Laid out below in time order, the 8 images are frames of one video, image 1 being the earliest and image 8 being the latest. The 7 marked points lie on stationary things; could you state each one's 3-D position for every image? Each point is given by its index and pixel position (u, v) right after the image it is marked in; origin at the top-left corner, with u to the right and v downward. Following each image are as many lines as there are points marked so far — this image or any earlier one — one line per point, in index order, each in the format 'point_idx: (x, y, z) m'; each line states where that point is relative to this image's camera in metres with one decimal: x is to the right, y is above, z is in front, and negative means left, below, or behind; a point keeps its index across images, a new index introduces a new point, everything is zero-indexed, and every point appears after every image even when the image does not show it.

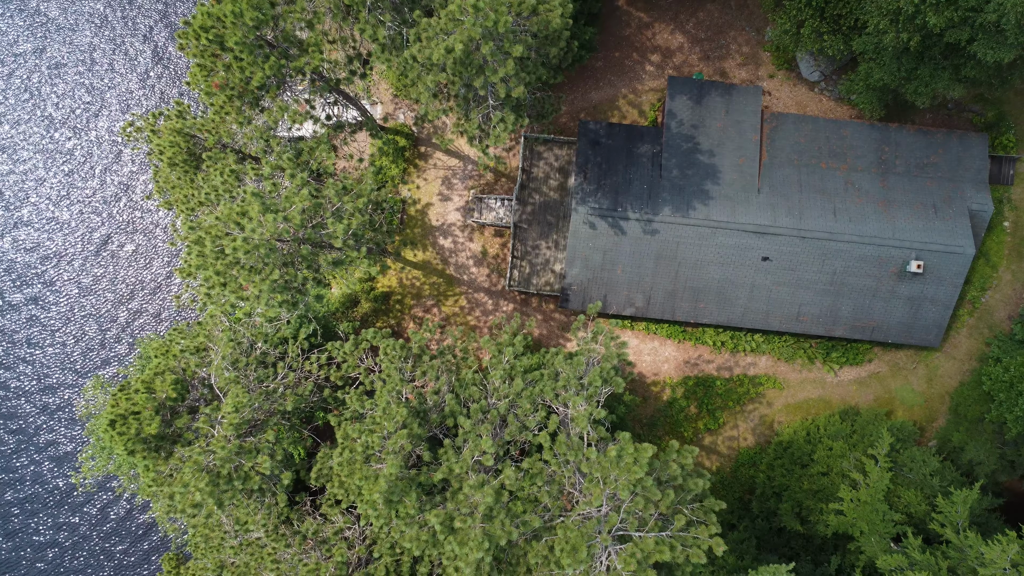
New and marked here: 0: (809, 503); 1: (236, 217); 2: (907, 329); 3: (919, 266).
0: (+10.3, -7.5, +17.3) m
1: (-7.0, +1.8, +12.7) m
2: (+15.1, -1.5, +19.1) m
3: (+14.6, +0.8, +18.0) m
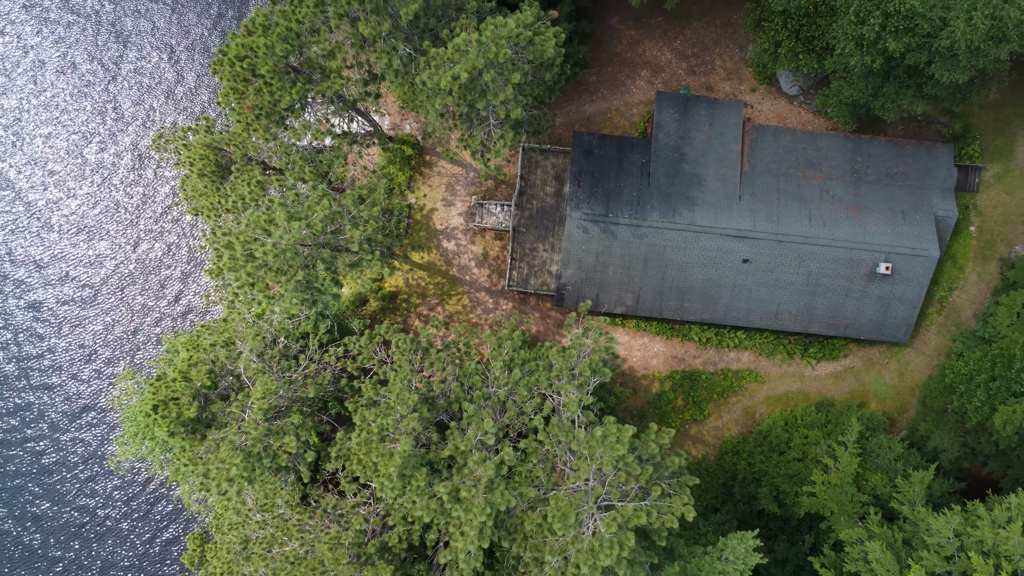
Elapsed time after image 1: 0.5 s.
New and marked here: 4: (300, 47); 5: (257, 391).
0: (+10.3, -7.5, +18.8) m
1: (-7.0, +1.8, +14.2) m
2: (+15.1, -1.5, +20.6) m
3: (+14.6, +0.8, +19.5) m
4: (-5.7, +6.5, +13.7) m
5: (-6.9, -2.7, +13.8) m
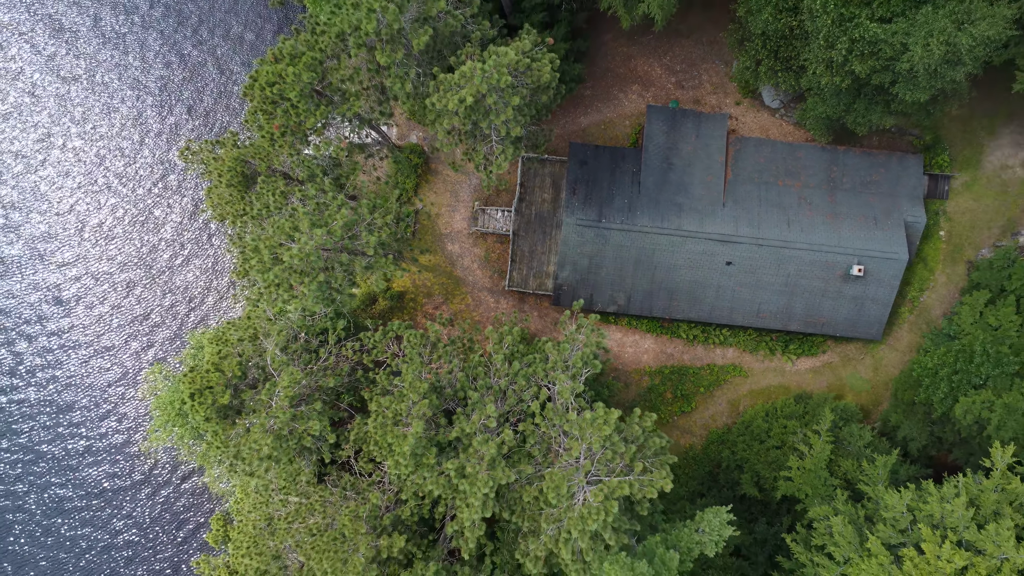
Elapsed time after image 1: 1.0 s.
0: (+10.3, -7.5, +20.3) m
1: (-7.0, +1.8, +15.7) m
2: (+15.1, -1.6, +22.2) m
3: (+14.6, +0.8, +21.0) m
4: (-5.7, +6.5, +15.3) m
5: (-6.9, -2.7, +15.4) m
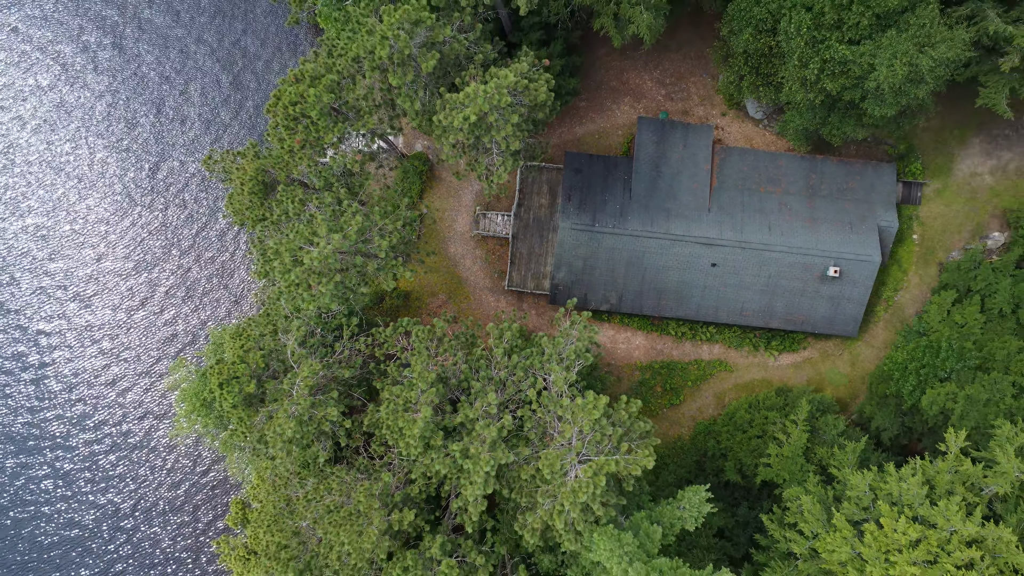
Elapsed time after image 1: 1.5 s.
0: (+10.2, -7.5, +21.9) m
1: (-7.0, +1.8, +17.2) m
2: (+15.1, -1.6, +23.7) m
3: (+14.6, +0.8, +22.6) m
4: (-5.7, +6.5, +16.8) m
5: (-7.0, -2.7, +16.9) m
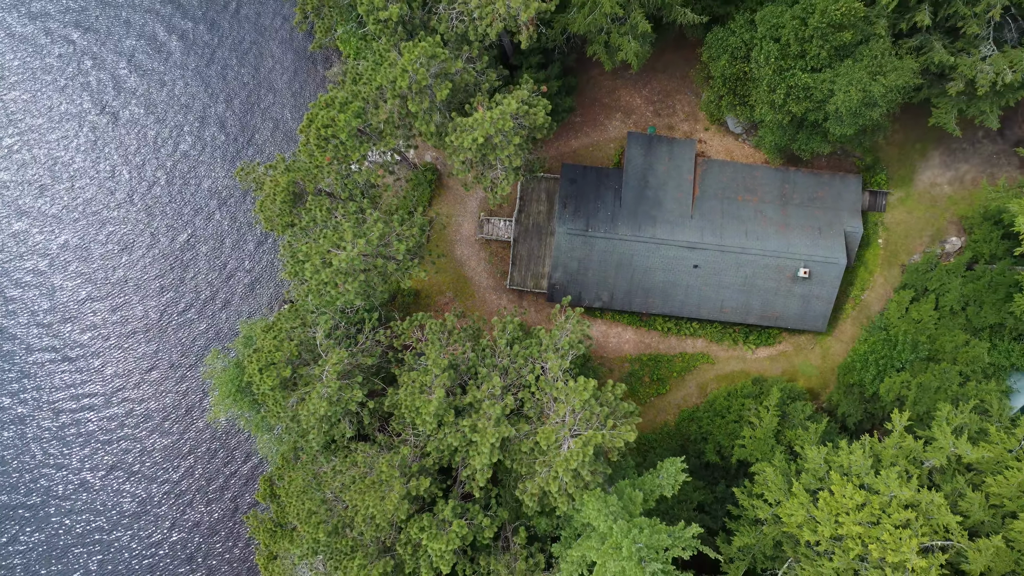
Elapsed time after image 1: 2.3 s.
0: (+10.3, -7.5, +24.3) m
1: (-6.9, +1.9, +19.7) m
2: (+15.1, -1.5, +26.2) m
3: (+14.6, +0.8, +25.0) m
4: (-5.6, +6.6, +19.2) m
5: (-6.9, -2.7, +19.3) m
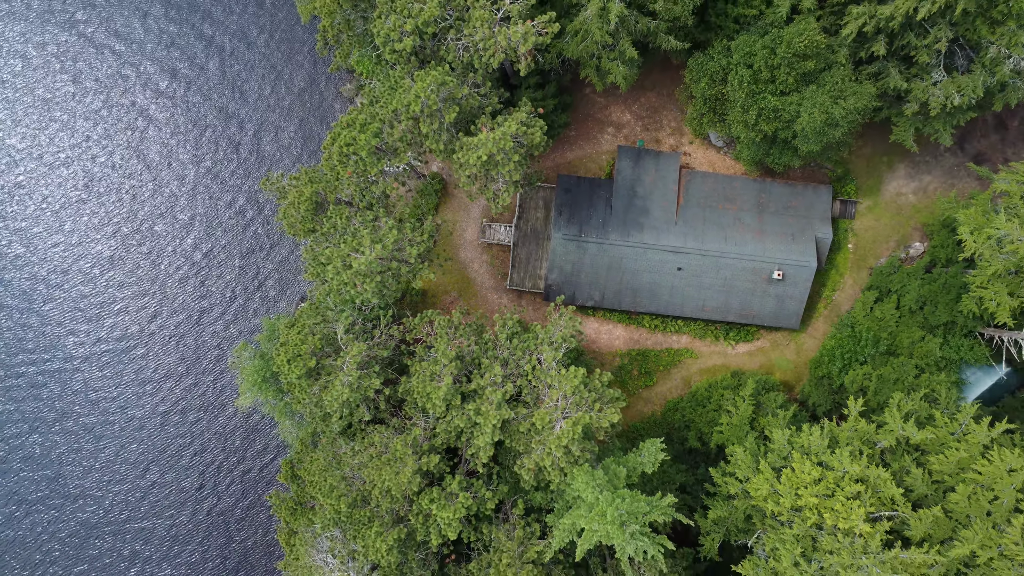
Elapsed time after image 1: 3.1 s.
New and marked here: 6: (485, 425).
0: (+10.2, -7.5, +26.7) m
1: (-7.0, +1.9, +22.1) m
2: (+15.1, -1.6, +28.6) m
3: (+14.6, +0.7, +27.5) m
4: (-5.6, +6.6, +21.7) m
5: (-6.9, -2.7, +21.7) m
6: (-1.1, -5.5, +19.9) m
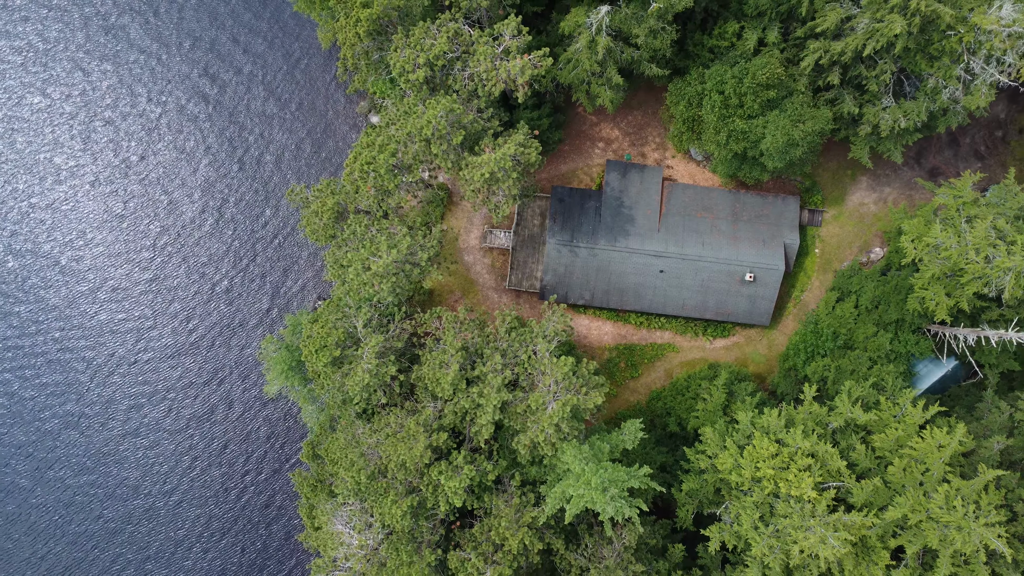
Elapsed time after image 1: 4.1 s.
0: (+10.1, -7.5, +29.9) m
1: (-7.0, +1.9, +25.2) m
2: (+15.0, -1.6, +31.7) m
3: (+14.5, +0.7, +30.6) m
4: (-5.7, +6.6, +24.8) m
5: (-7.0, -2.6, +24.8) m
6: (-1.2, -5.4, +23.0) m
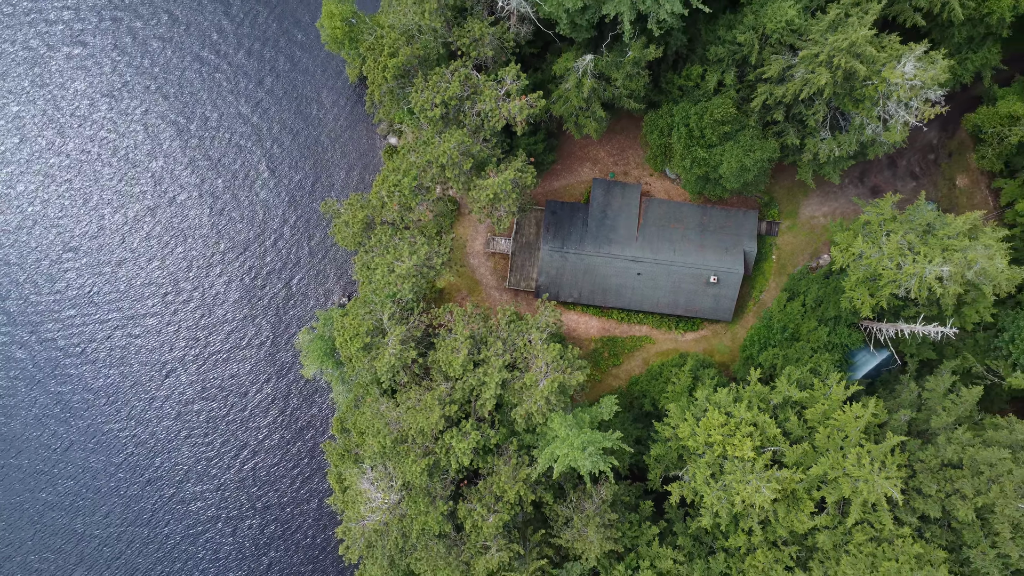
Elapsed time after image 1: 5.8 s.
0: (+10.0, -7.5, +35.2) m
1: (-7.1, +2.0, +30.5) m
2: (+14.9, -1.7, +37.1) m
3: (+14.5, +0.6, +35.9) m
4: (-5.7, +6.7, +30.1) m
5: (-7.1, -2.6, +30.1) m
6: (-1.2, -5.4, +28.3) m
